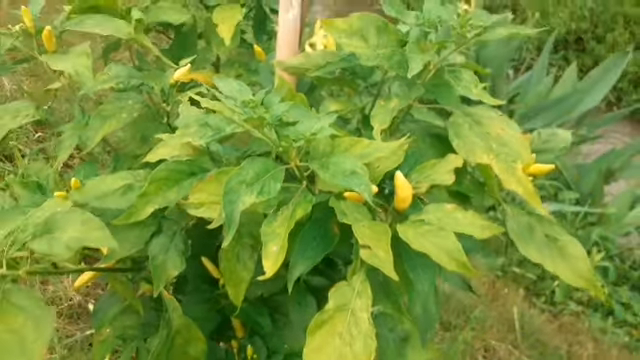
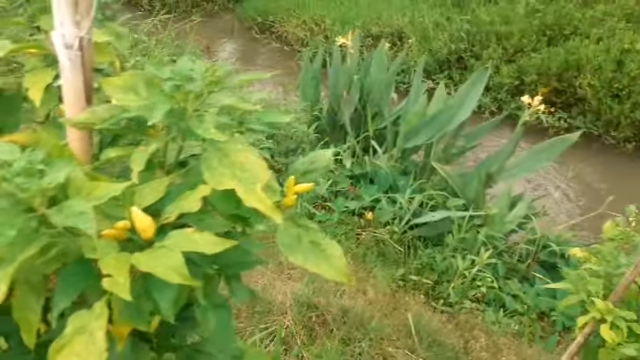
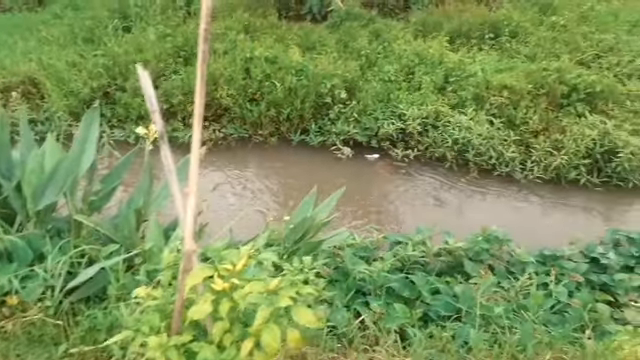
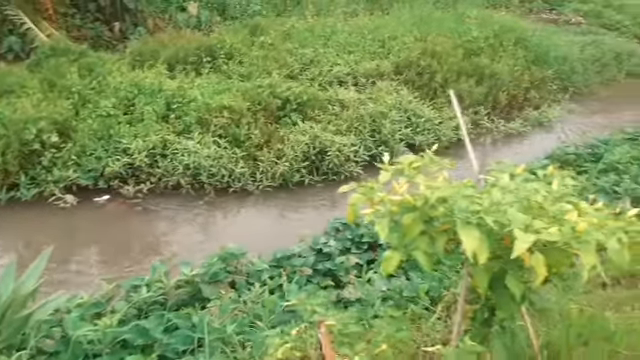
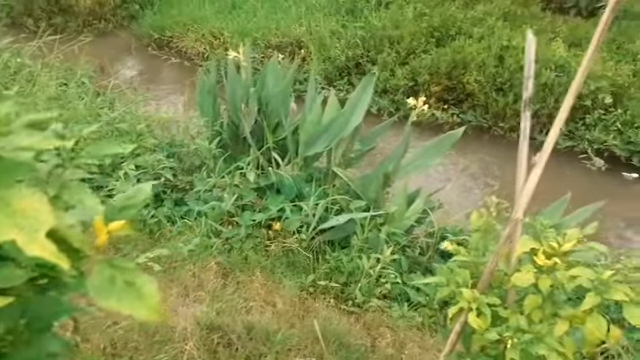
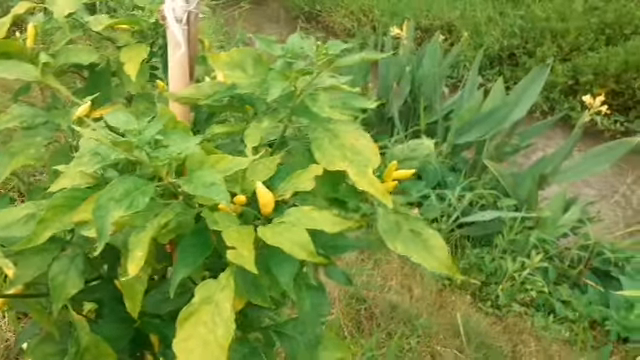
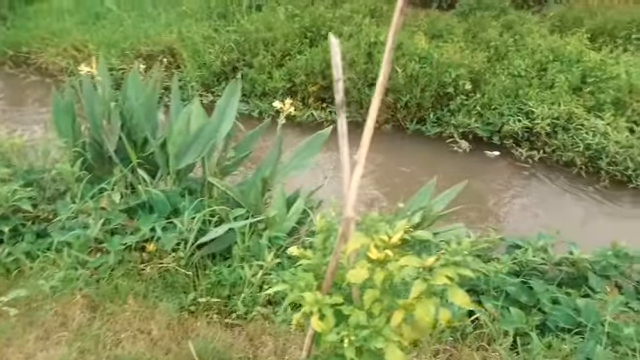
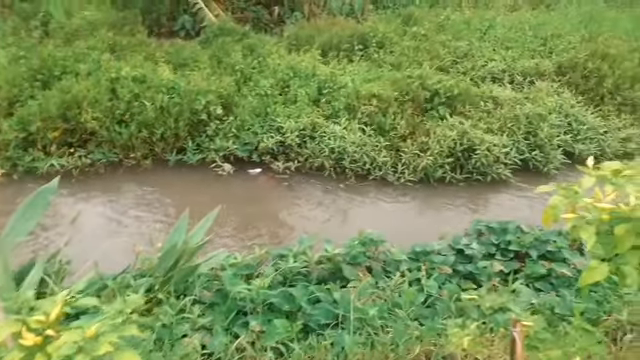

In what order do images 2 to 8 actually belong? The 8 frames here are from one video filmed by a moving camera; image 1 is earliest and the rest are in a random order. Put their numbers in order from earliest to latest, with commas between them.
6, 2, 5, 7, 3, 8, 4
